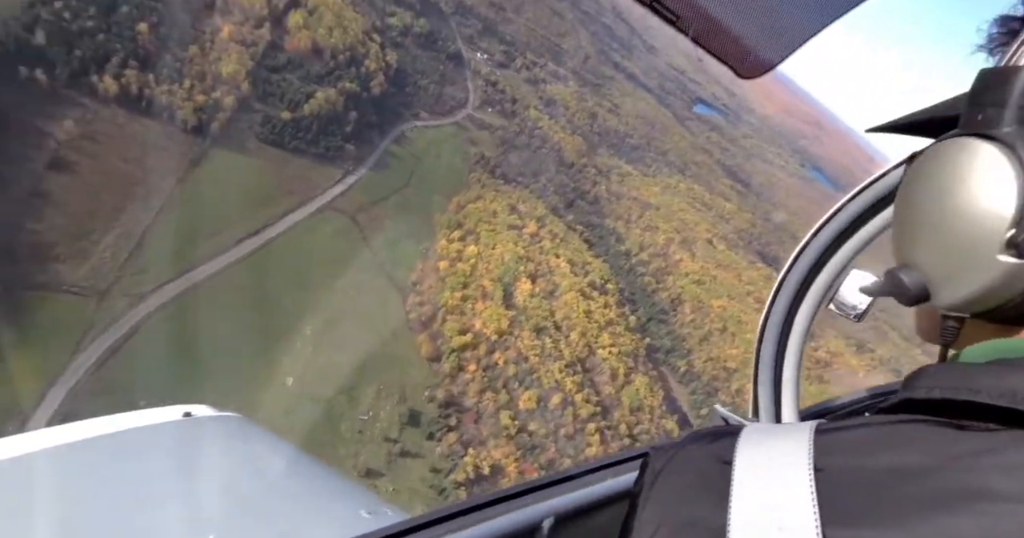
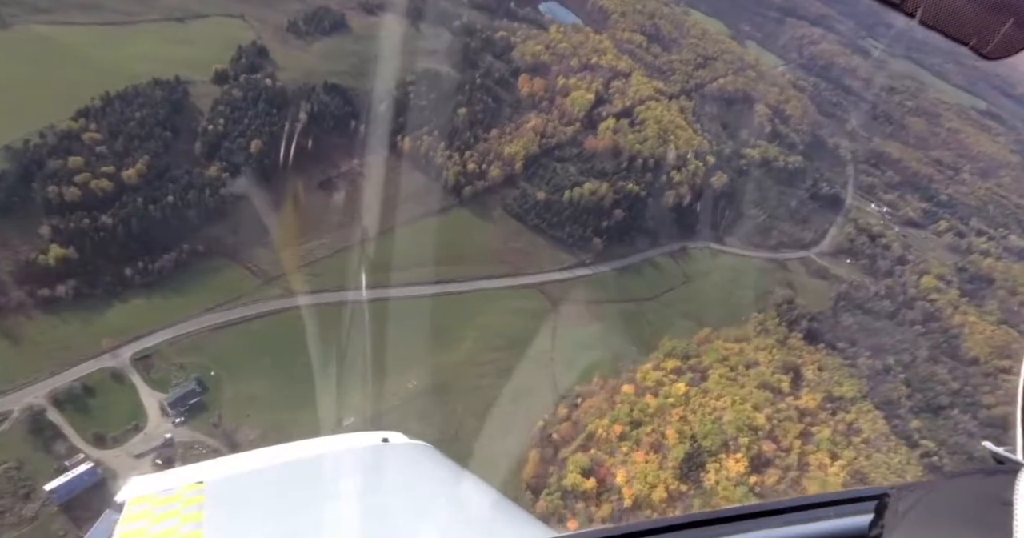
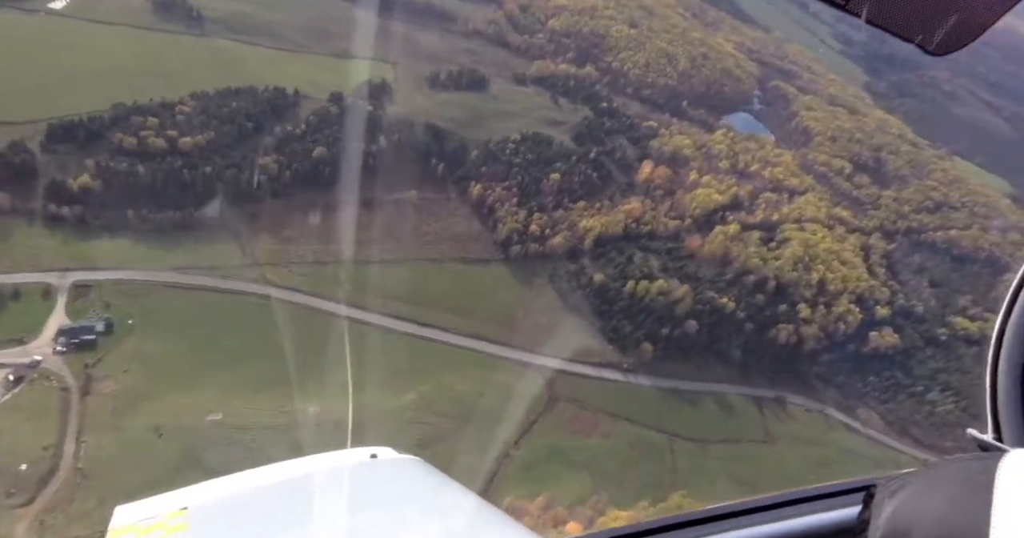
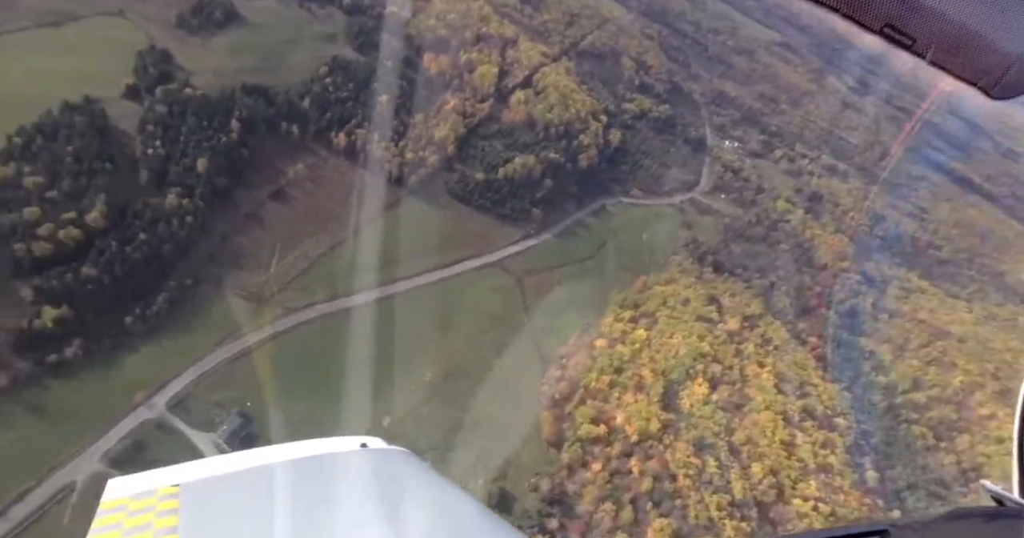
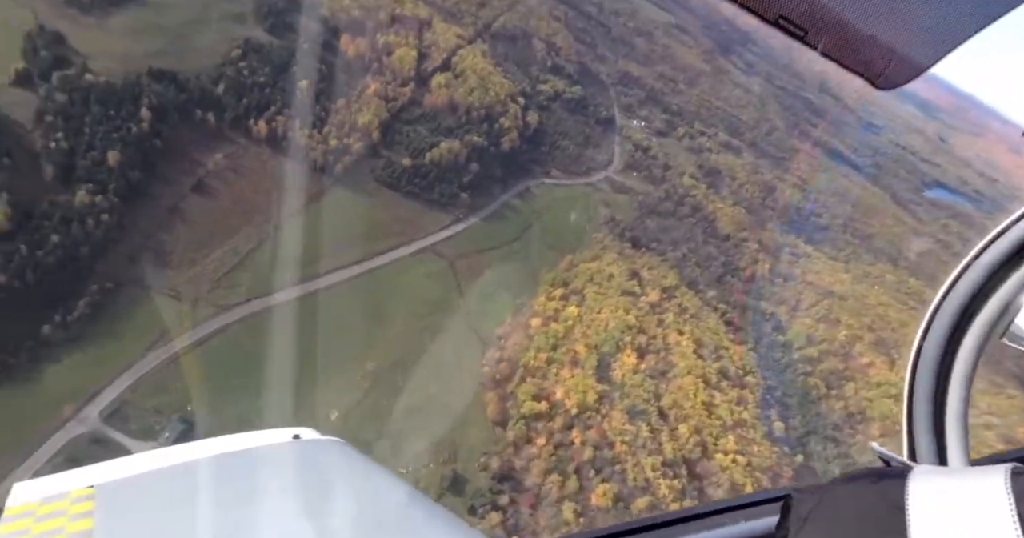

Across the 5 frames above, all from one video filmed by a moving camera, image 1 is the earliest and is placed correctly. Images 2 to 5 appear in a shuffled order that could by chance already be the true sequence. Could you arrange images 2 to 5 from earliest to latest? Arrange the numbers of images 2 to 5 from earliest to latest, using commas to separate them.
5, 4, 2, 3
